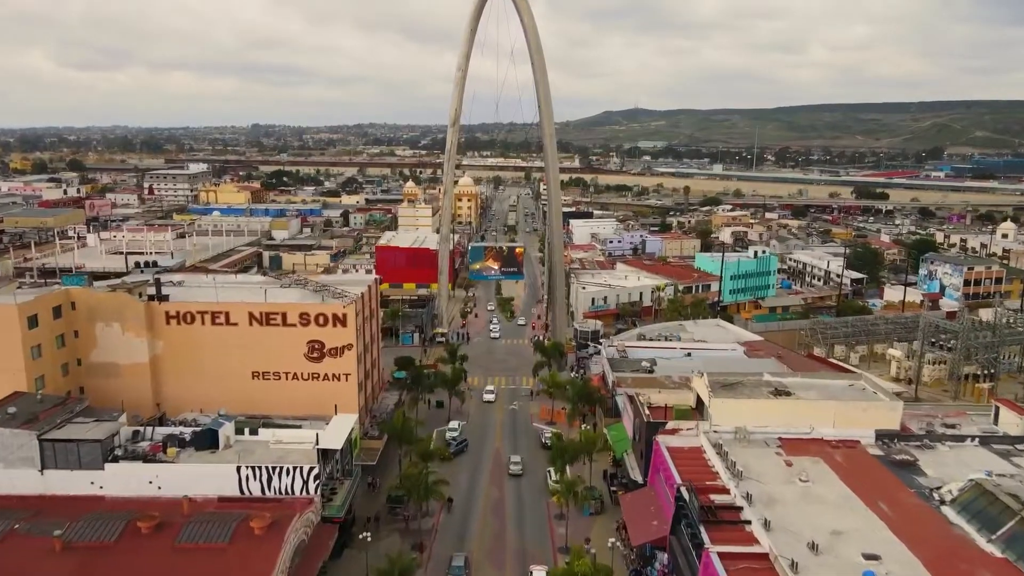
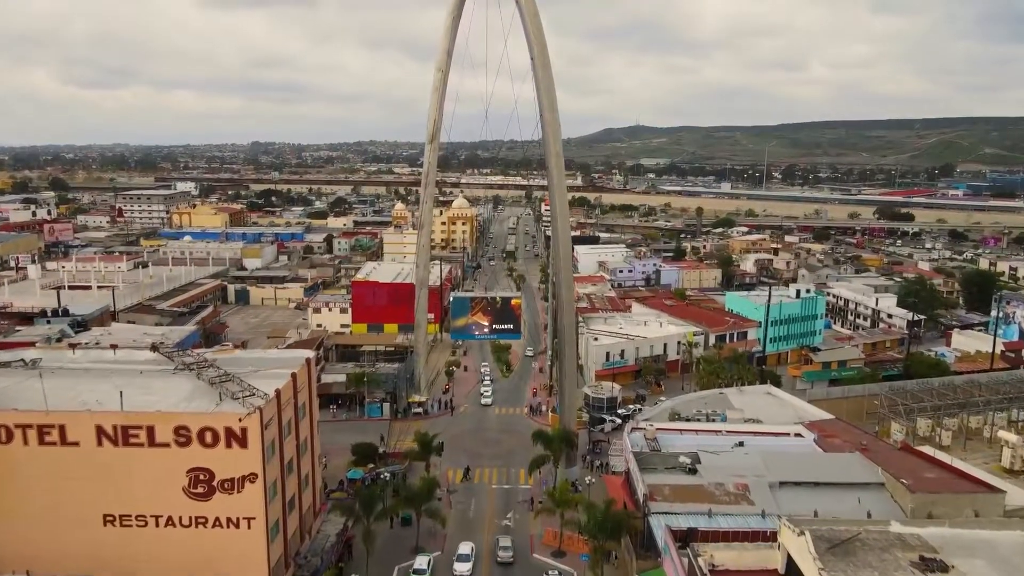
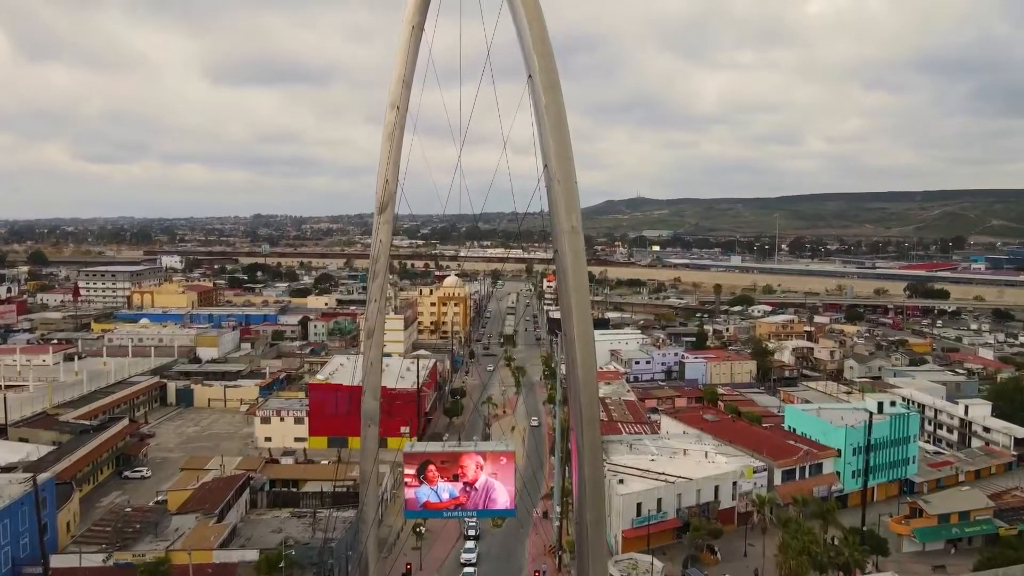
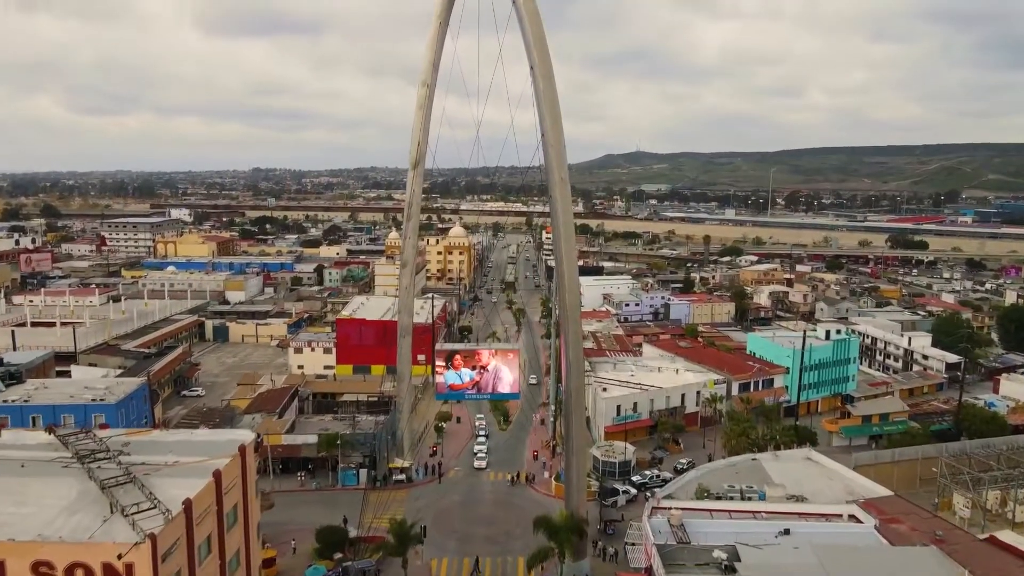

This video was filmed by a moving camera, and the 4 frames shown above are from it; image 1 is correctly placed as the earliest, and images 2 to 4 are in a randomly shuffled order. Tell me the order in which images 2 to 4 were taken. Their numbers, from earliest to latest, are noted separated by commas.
2, 4, 3
